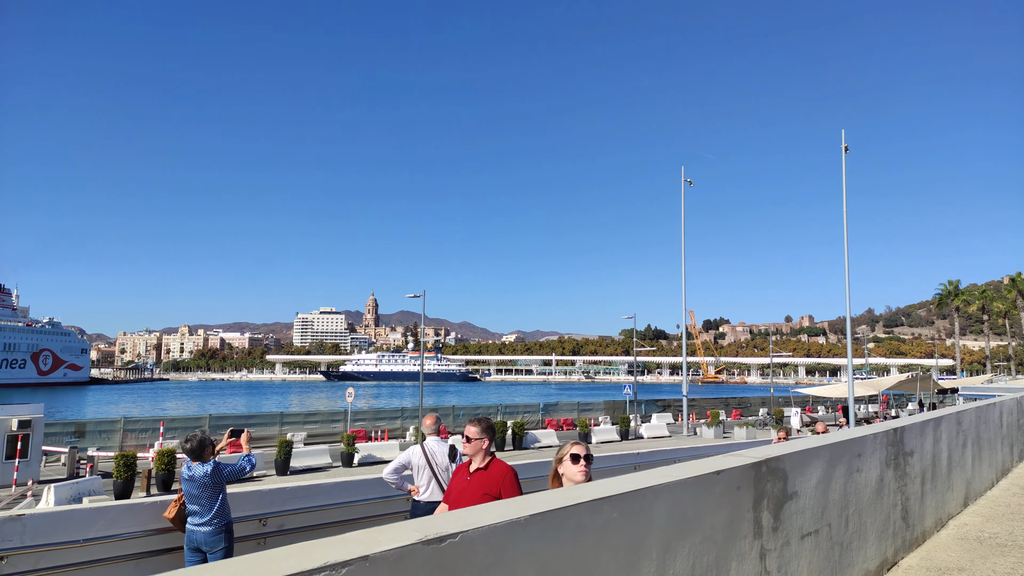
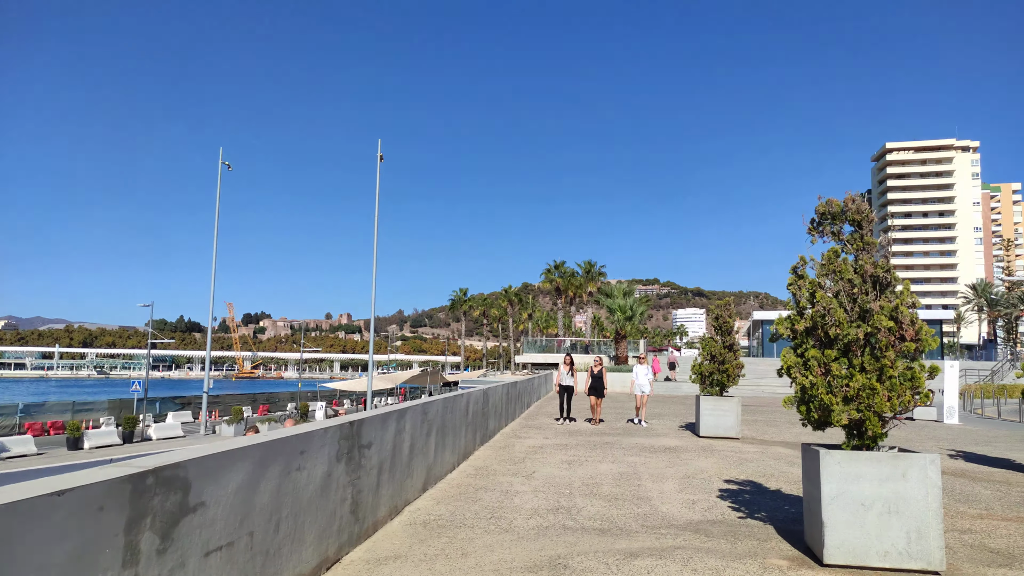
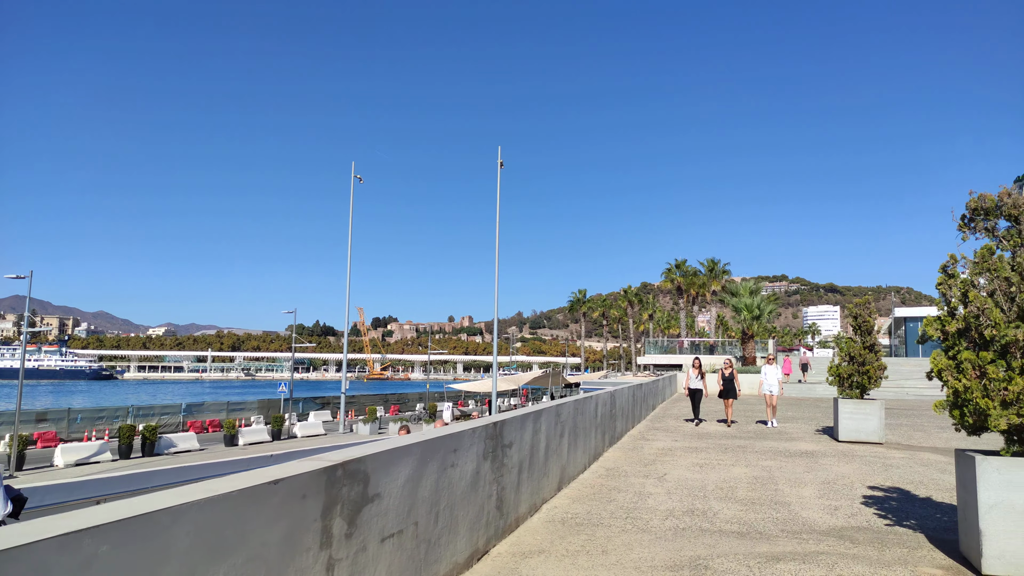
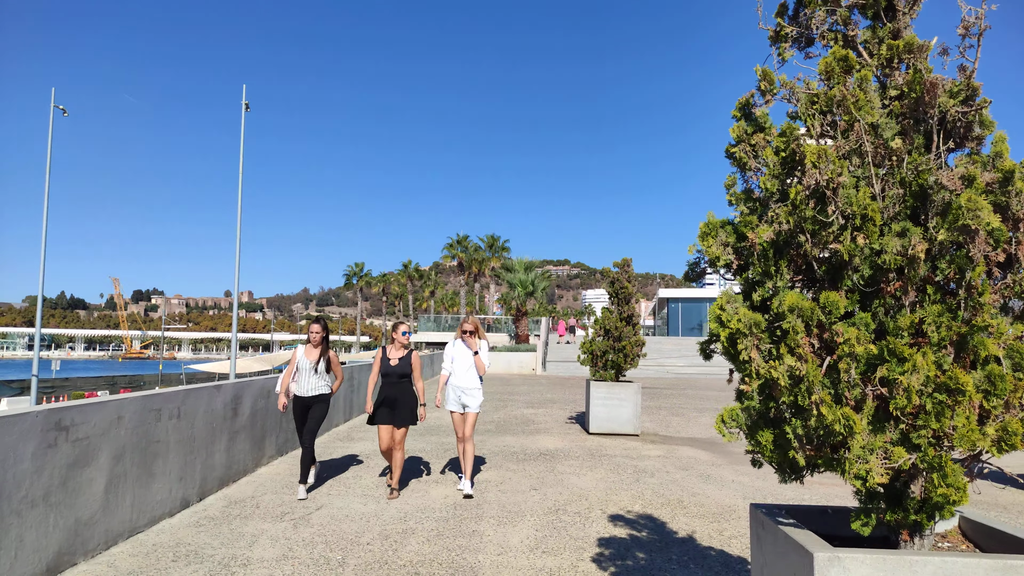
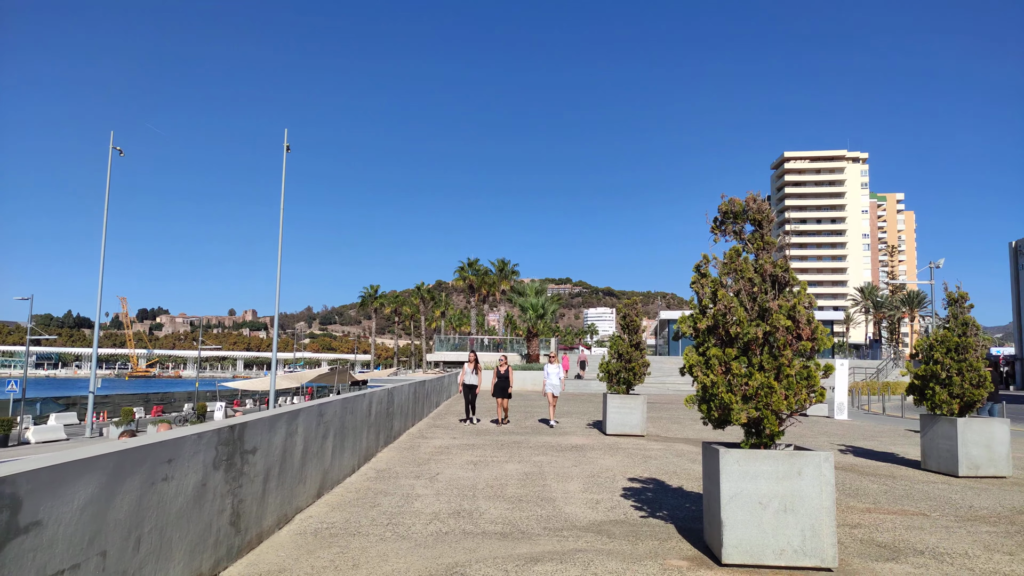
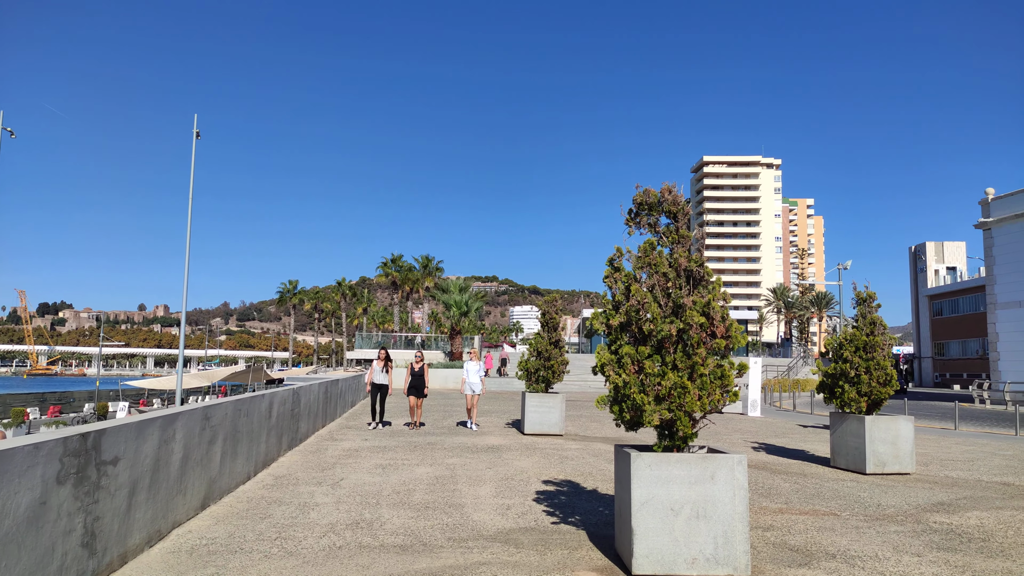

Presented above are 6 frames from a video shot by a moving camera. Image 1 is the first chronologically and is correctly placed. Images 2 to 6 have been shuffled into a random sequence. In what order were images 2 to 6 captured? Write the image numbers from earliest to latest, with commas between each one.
3, 2, 5, 6, 4
